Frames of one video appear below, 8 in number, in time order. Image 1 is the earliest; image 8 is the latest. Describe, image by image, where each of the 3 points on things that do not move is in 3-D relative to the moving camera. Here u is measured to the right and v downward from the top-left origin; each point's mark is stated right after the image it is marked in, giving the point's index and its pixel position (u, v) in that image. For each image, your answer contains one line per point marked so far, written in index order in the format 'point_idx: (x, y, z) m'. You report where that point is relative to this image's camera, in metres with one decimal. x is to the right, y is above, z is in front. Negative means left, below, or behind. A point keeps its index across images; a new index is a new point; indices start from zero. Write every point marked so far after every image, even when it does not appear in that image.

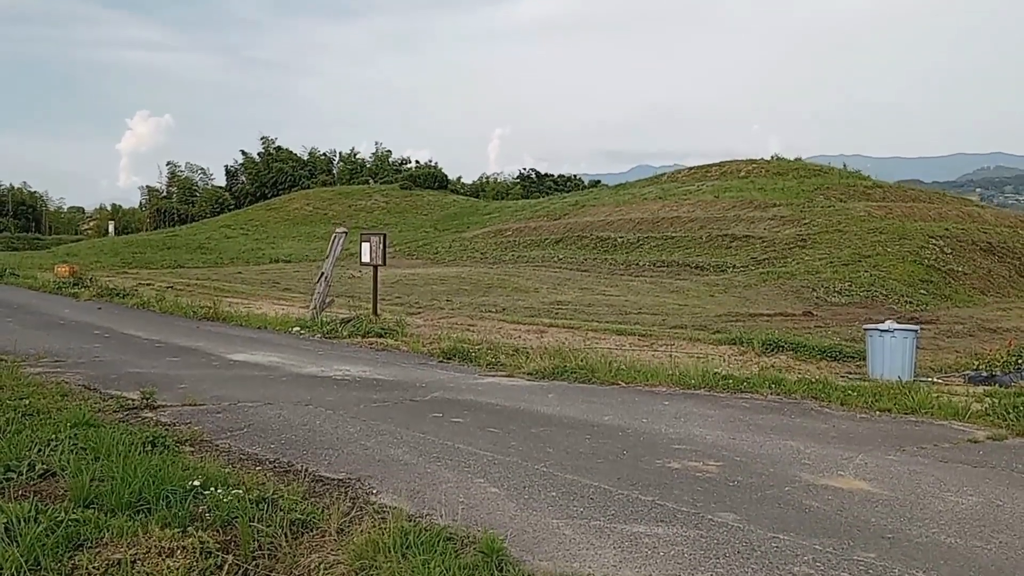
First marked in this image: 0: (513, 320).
0: (0.0, -0.4, +12.7) m
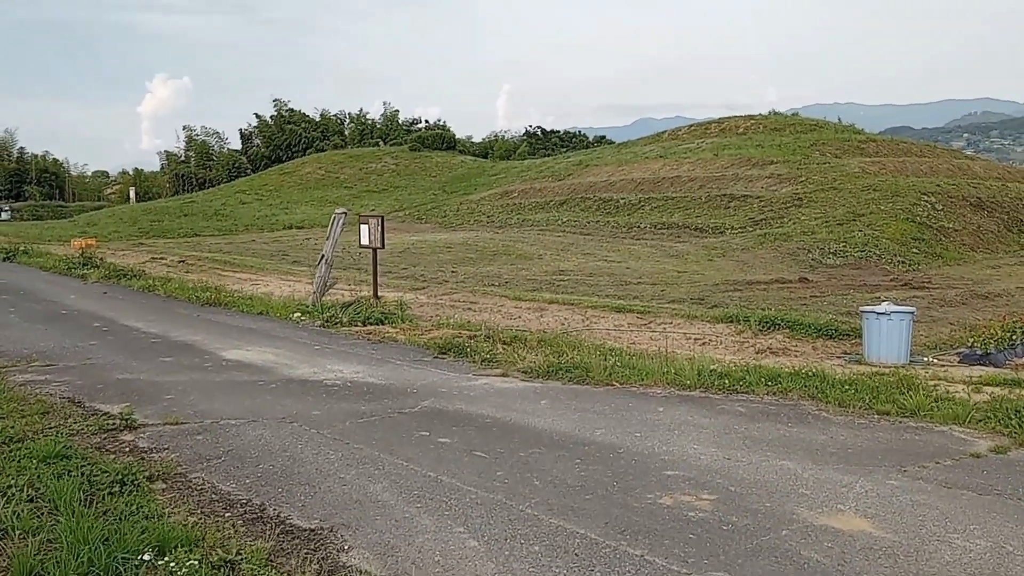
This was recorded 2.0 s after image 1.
0: (0.0, -0.1, +12.4) m
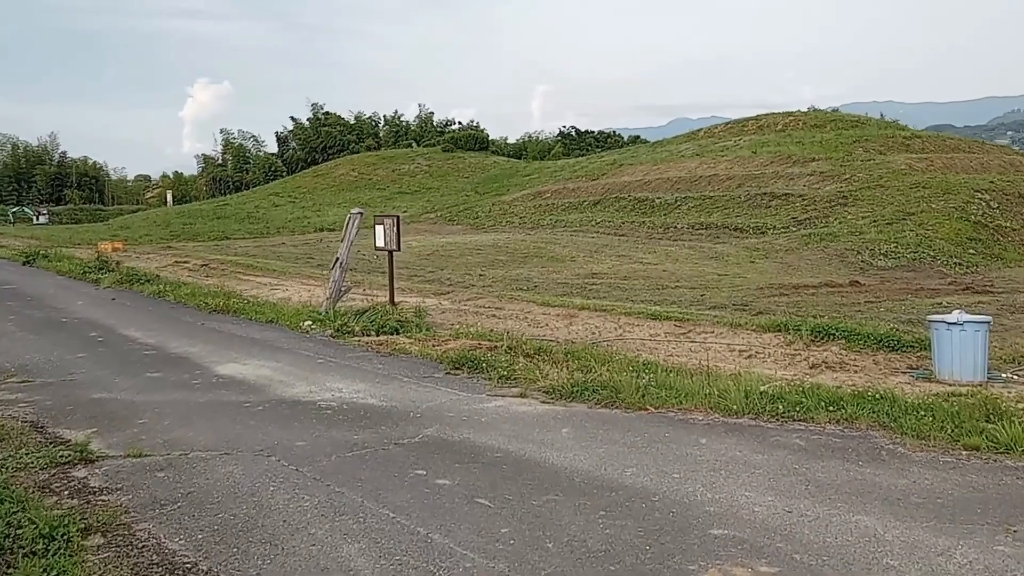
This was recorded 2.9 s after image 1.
0: (+0.3, -0.2, +11.6) m
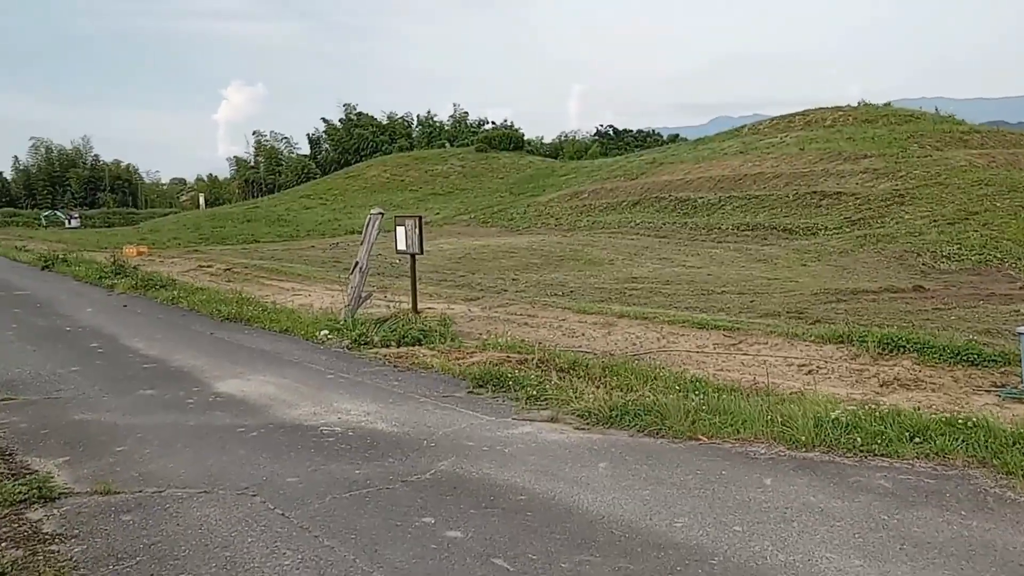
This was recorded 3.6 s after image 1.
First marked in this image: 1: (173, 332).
0: (+0.7, -0.2, +10.9) m
1: (-3.1, -0.4, +9.7) m
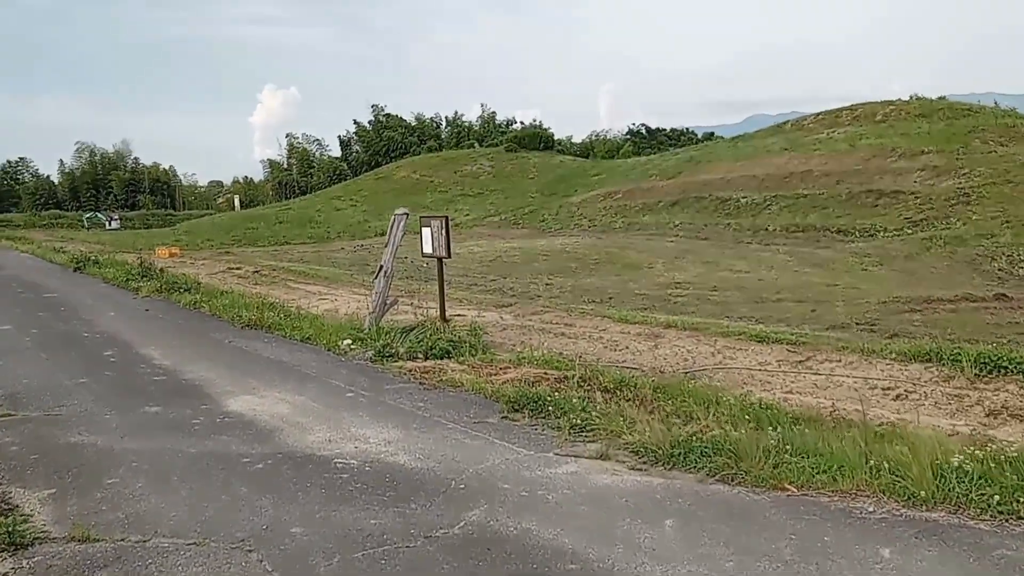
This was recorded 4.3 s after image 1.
0: (+1.0, -0.3, +10.2) m
1: (-2.8, -0.4, +9.1) m
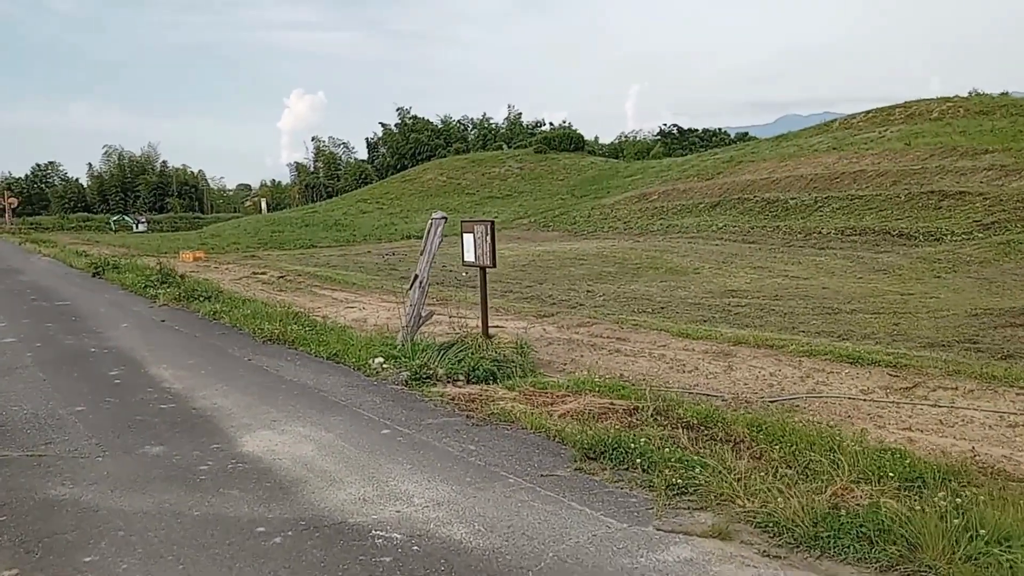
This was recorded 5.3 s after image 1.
0: (+1.4, -0.4, +9.3) m
1: (-2.4, -0.5, +8.2) m
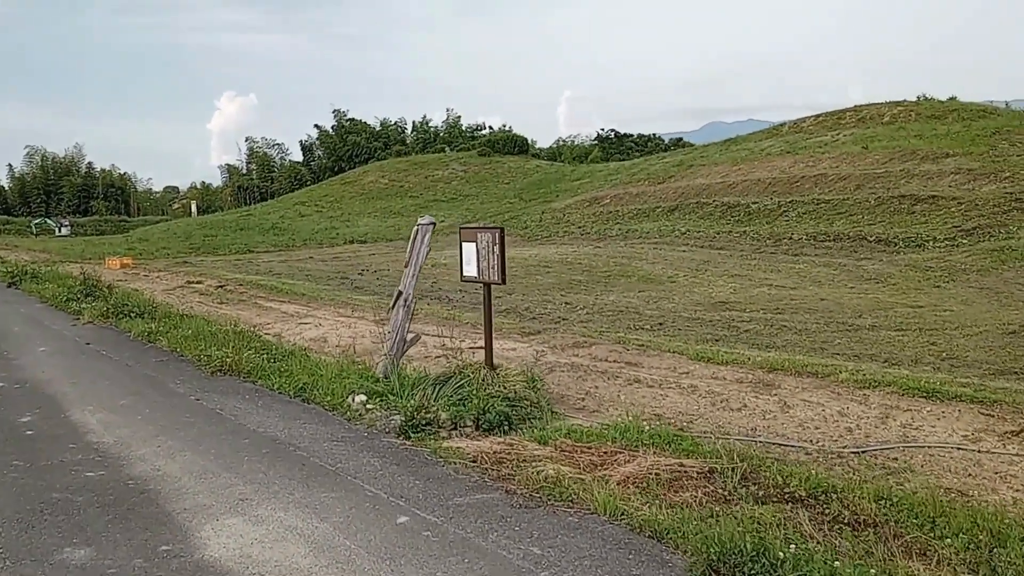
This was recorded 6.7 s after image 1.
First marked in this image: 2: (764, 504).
0: (+1.4, -0.5, +8.0) m
1: (-2.4, -0.7, +6.8) m
2: (+0.9, -0.7, +4.0) m
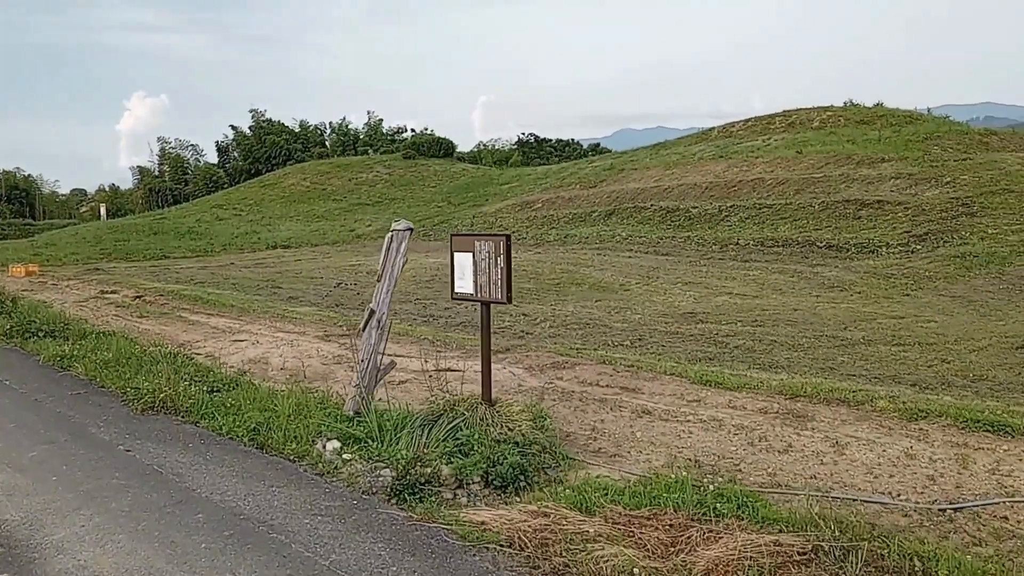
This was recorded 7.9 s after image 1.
0: (+1.2, -0.6, +7.1) m
1: (-2.4, -0.8, +5.6) m
2: (+1.1, -0.8, +3.0) m
